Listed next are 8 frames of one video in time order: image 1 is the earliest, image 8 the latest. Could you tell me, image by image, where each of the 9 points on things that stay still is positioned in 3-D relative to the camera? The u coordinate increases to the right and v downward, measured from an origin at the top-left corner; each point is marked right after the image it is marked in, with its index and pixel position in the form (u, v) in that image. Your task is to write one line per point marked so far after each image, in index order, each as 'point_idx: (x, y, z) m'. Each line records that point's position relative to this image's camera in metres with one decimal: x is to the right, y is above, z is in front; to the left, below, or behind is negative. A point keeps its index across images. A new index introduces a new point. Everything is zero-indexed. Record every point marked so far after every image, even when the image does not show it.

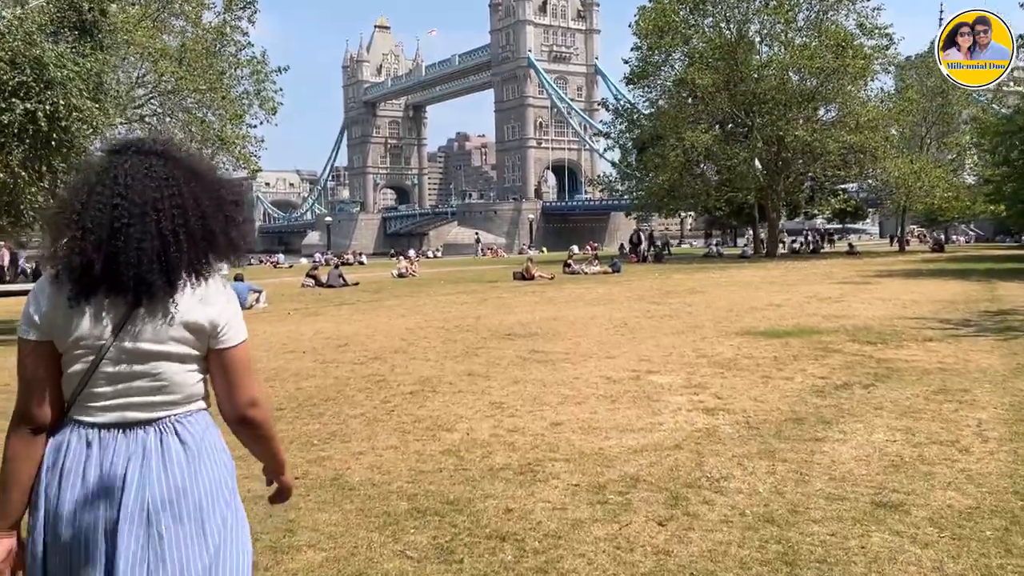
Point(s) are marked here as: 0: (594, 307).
0: (+1.7, -0.4, +16.8) m
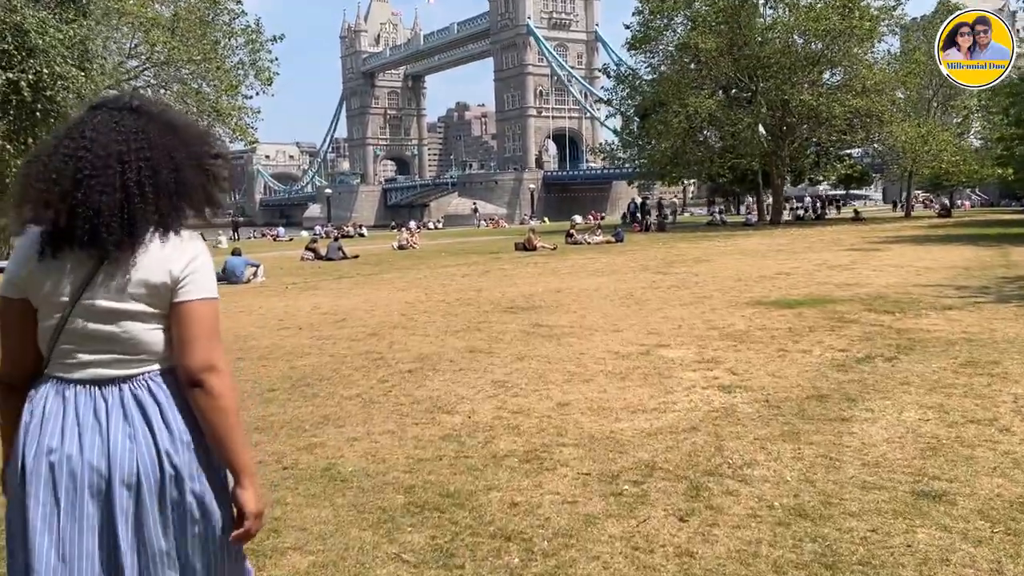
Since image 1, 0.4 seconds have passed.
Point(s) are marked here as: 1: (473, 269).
0: (+1.7, +0.2, +16.4) m
1: (-0.9, +0.5, +20.0) m
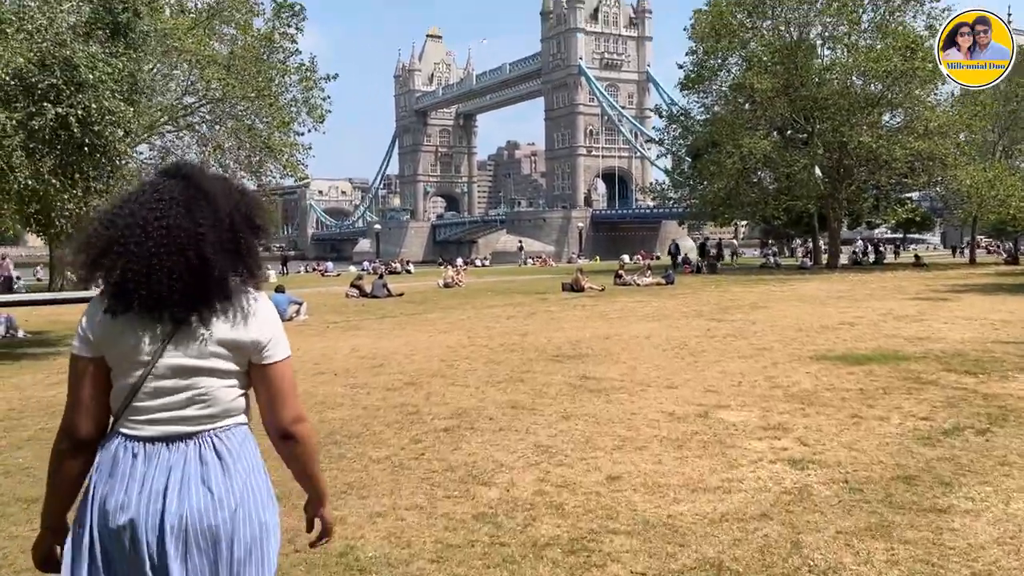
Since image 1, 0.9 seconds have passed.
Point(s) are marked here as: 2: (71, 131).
0: (+2.6, -0.7, +15.7) m
1: (+0.2, -0.5, +19.4) m
2: (-5.9, +2.1, +11.1) m
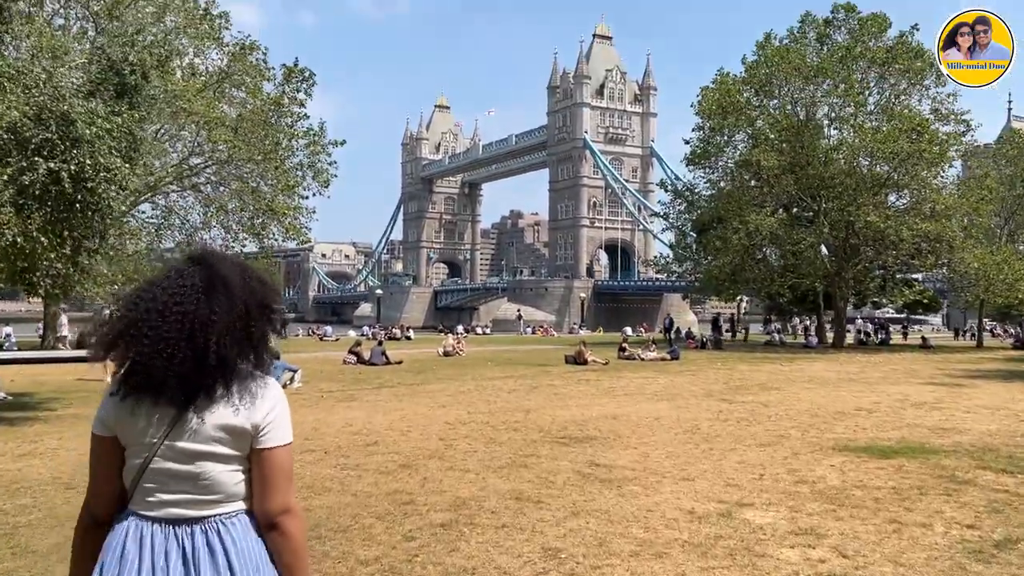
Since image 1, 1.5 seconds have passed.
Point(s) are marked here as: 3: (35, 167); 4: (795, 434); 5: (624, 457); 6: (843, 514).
0: (+2.6, -2.1, +15.1) m
1: (+0.2, -2.1, +18.8) m
2: (-5.8, +1.3, +10.7) m
3: (-5.9, +1.5, +10.4) m
4: (+3.7, -1.9, +11.1) m
5: (+1.2, -1.8, +9.1) m
6: (+2.6, -1.8, +6.6) m
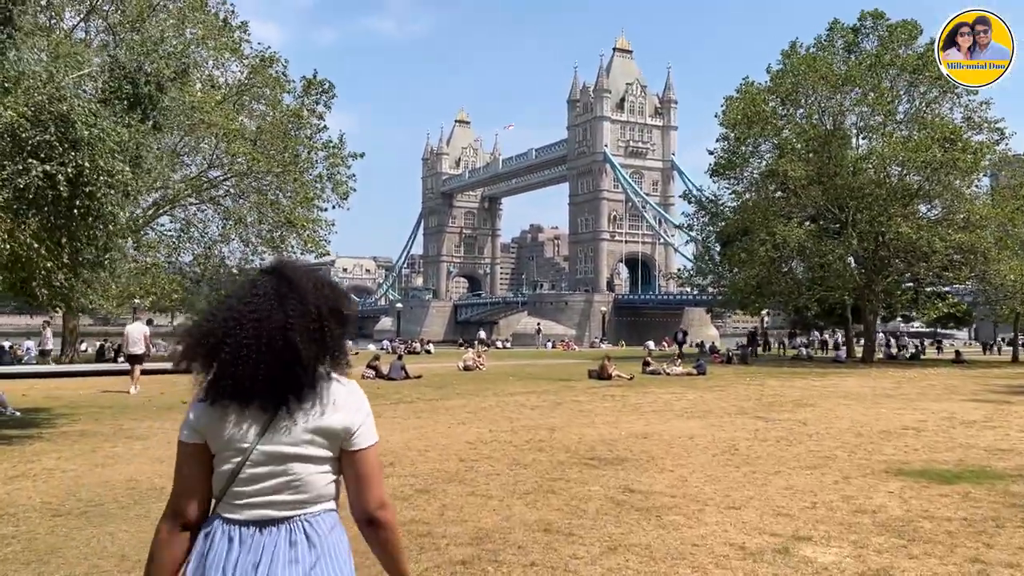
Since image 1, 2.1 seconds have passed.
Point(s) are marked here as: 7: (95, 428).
0: (+3.0, -2.2, +14.3) m
1: (+0.7, -2.4, +18.1) m
2: (-5.5, +1.2, +10.2) m
3: (-5.6, +1.4, +9.9) m
4: (+4.0, -2.1, +10.3) m
5: (+1.5, -1.9, +8.3) m
6: (+2.8, -1.8, +5.8) m
7: (-6.3, -2.1, +12.7) m
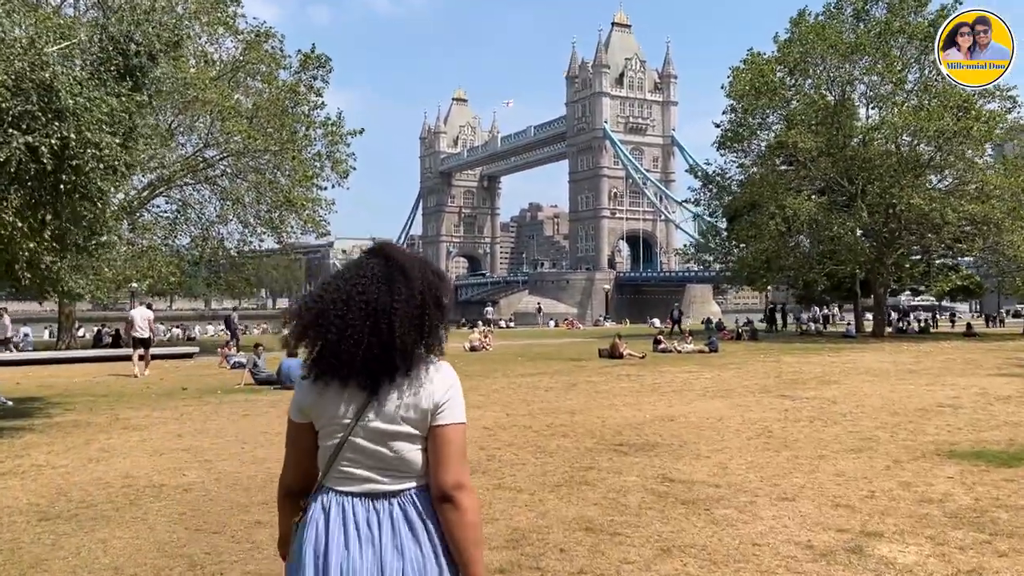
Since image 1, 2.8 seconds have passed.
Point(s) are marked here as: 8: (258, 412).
0: (+3.3, -1.8, +13.7) m
1: (+0.9, -1.9, +17.5) m
2: (-5.3, +1.4, +9.5) m
3: (-5.4, +1.6, +9.2) m
4: (+4.3, -1.7, +9.7) m
5: (+1.7, -1.7, +7.7) m
6: (+3.0, -1.6, +5.2) m
7: (-6.0, -1.9, +12.1) m
8: (-3.8, -1.9, +12.7) m
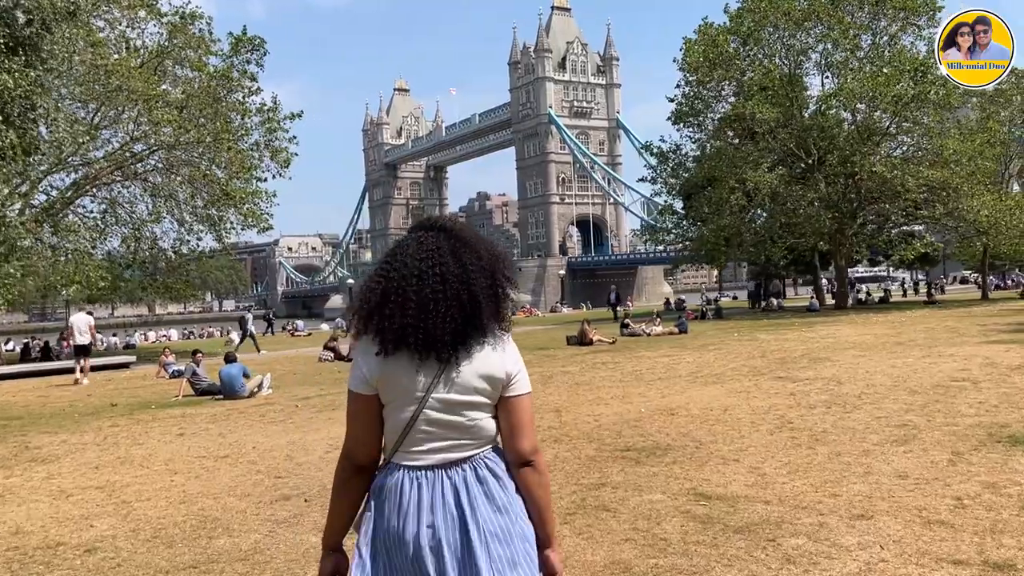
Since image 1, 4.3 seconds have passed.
0: (+2.9, -1.5, +12.4) m
1: (+0.3, -1.6, +16.1) m
2: (-5.5, +1.3, +7.7) m
3: (-5.7, +1.5, +7.4) m
4: (+4.1, -1.3, +8.5) m
5: (+1.7, -1.4, +6.4) m
6: (+3.1, -1.4, +3.9) m
7: (-6.3, -2.0, +10.2) m
8: (-4.1, -1.9, +11.0) m
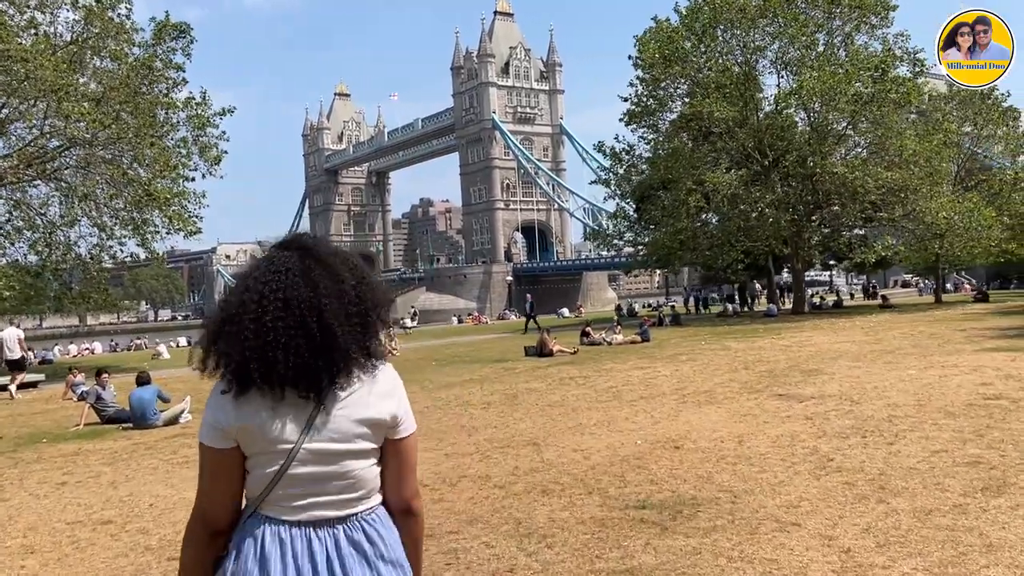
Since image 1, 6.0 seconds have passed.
0: (+2.4, -1.5, +10.7) m
1: (-0.3, -1.7, +14.2) m
2: (-5.7, +1.2, +5.5) m
3: (-5.8, +1.4, +5.2) m
4: (+3.9, -1.4, +6.8) m
5: (+1.6, -1.5, +4.6) m
6: (+3.3, -1.4, +2.3) m
7: (-6.6, -2.1, +7.9) m
8: (-4.5, -2.0, +8.8) m
